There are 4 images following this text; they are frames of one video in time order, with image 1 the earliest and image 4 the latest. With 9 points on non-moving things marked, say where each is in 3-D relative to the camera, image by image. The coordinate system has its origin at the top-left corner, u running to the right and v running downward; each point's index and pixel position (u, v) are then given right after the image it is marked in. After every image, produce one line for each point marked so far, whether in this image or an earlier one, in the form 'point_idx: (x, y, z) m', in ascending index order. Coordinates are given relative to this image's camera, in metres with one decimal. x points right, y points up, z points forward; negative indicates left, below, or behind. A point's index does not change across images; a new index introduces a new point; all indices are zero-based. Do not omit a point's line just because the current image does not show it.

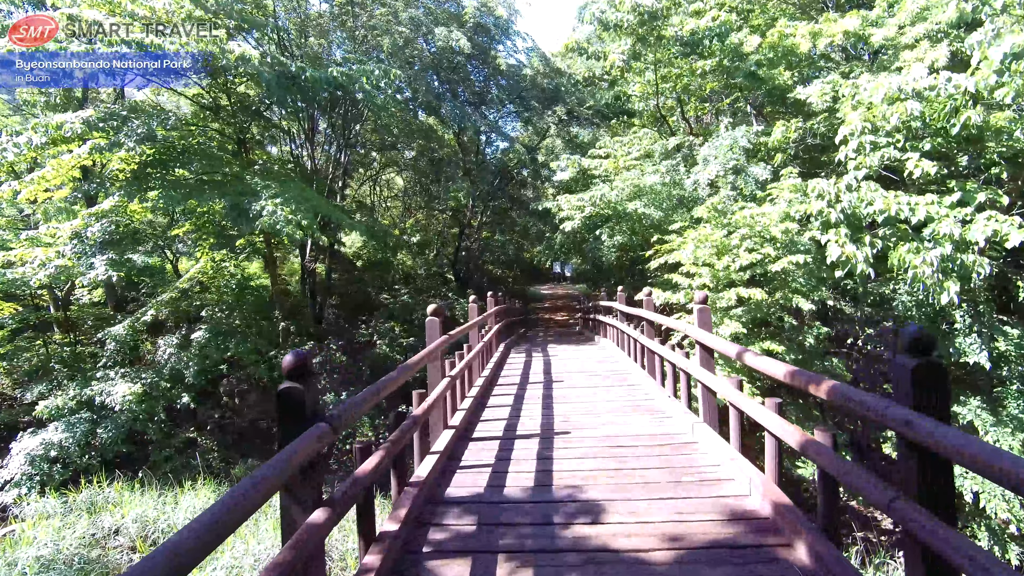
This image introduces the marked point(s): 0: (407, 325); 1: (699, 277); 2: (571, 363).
0: (-3.1, -1.1, +15.6) m
1: (+2.6, +0.1, +7.4) m
2: (+0.8, -1.0, +7.1) m
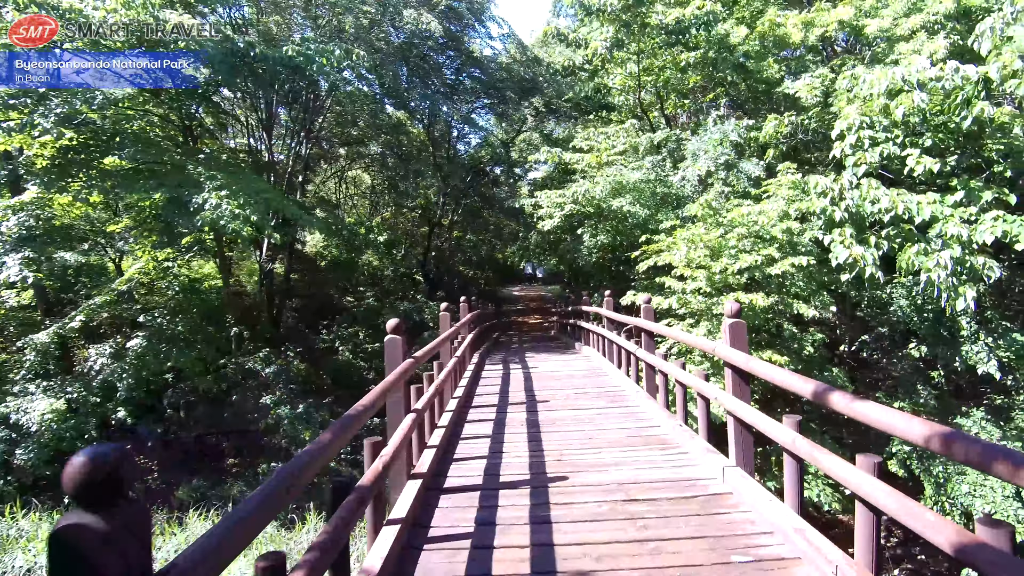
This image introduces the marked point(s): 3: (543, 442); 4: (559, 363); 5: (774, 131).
0: (-3.9, -1.1, +14.7) m
1: (+2.3, +0.1, +6.8) m
2: (+0.5, -1.1, +6.3) m
3: (+0.2, -1.1, +3.6) m
4: (+0.7, -1.0, +7.3) m
5: (+4.3, +2.6, +8.6) m
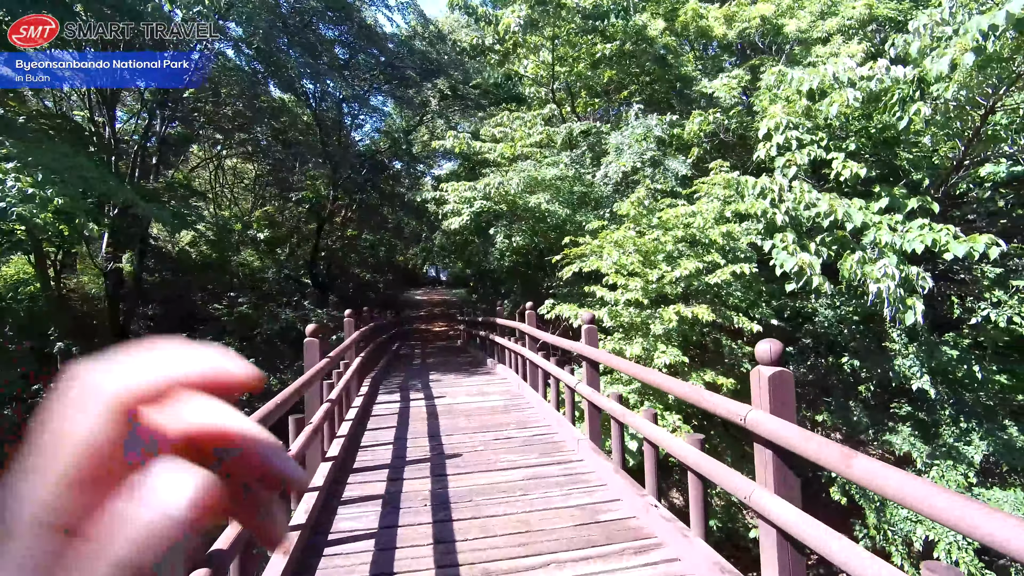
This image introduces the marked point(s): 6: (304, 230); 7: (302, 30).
0: (-6.3, -1.3, +12.5) m
1: (+1.3, 0.0, +5.9) m
2: (-0.5, -1.2, +5.1) m
3: (-0.2, -1.2, +2.4) m
4: (-0.5, -1.2, +6.1) m
5: (+2.8, +2.4, +8.0) m
6: (-6.5, +1.8, +16.3) m
7: (-4.7, +5.8, +11.8) m
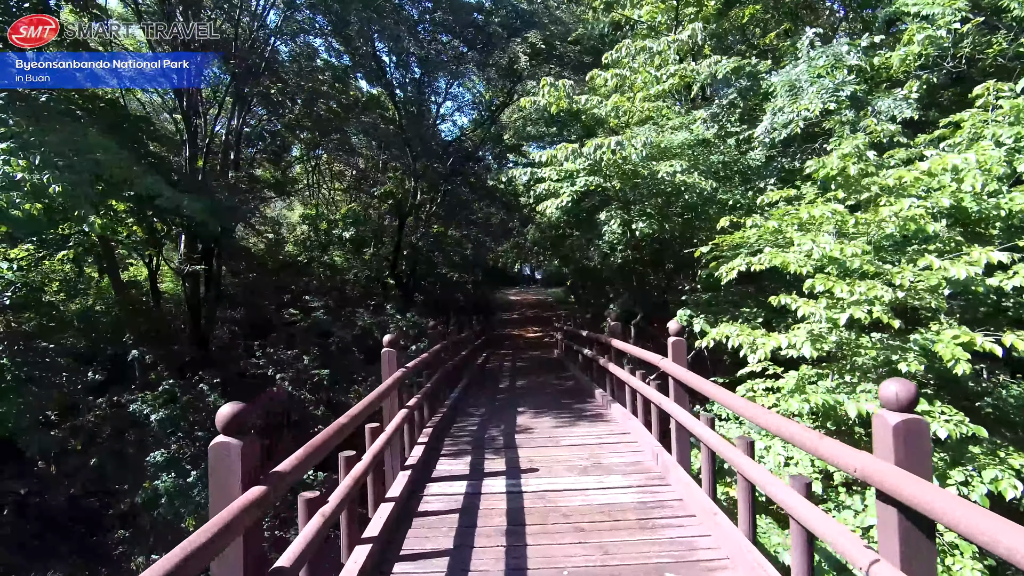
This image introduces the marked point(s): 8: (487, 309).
0: (-4.1, -1.3, +11.3) m
1: (+2.2, -0.1, +3.5) m
2: (+0.3, -1.2, +3.0) m
3: (+0.1, -1.3, +0.4) m
4: (+0.5, -1.2, +4.1) m
5: (+4.1, +2.4, +5.3) m
6: (-3.6, +1.7, +15.1) m
7: (-2.7, +5.7, +10.4) m
8: (-0.9, -0.7, +19.1) m
